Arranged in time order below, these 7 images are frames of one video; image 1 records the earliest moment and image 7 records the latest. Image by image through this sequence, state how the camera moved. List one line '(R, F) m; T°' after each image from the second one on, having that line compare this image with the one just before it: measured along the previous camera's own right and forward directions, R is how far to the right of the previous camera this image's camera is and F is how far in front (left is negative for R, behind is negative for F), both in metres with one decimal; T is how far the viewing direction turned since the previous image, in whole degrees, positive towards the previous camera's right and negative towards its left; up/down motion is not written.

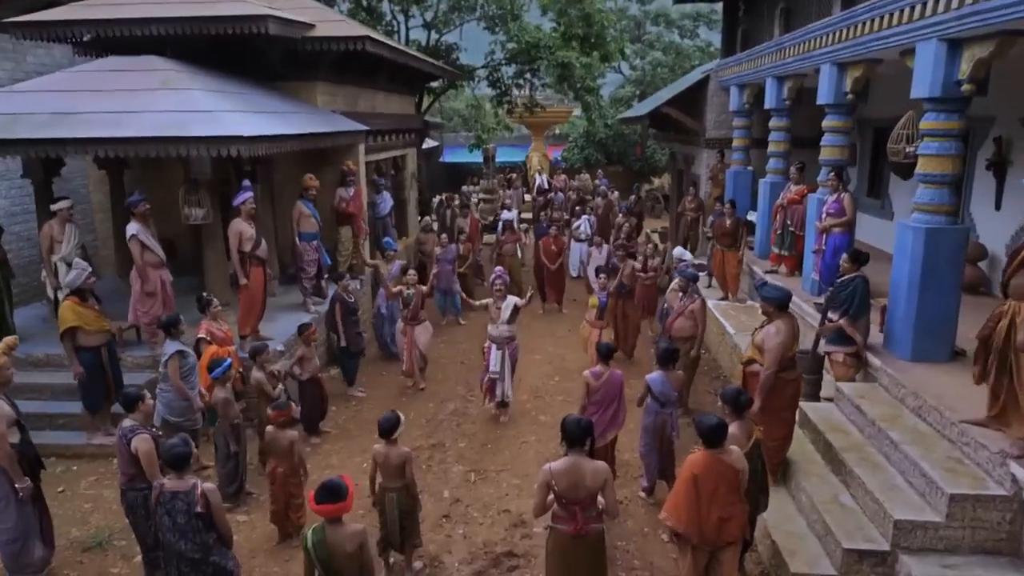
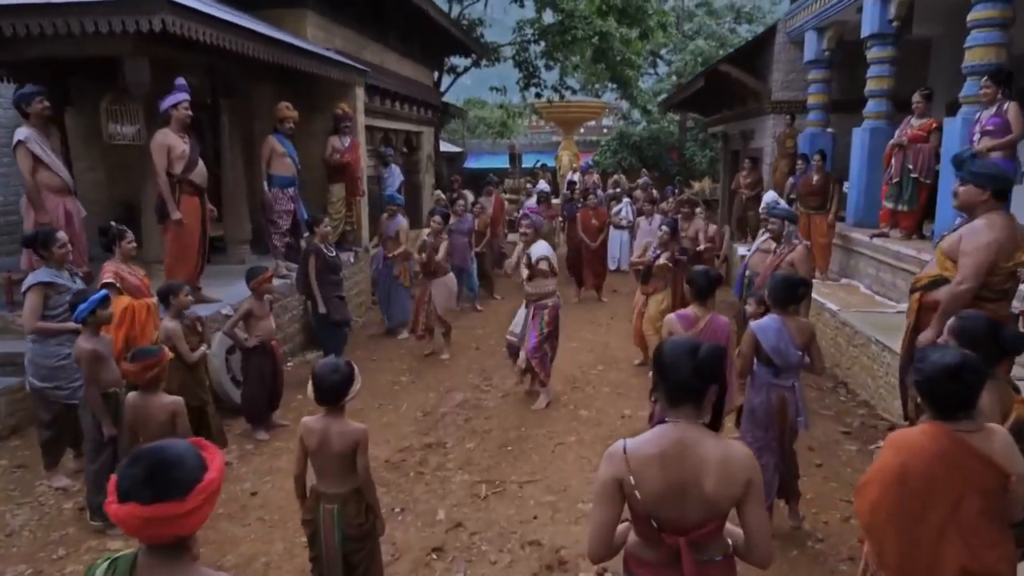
(-0.1, +2.4) m; -2°
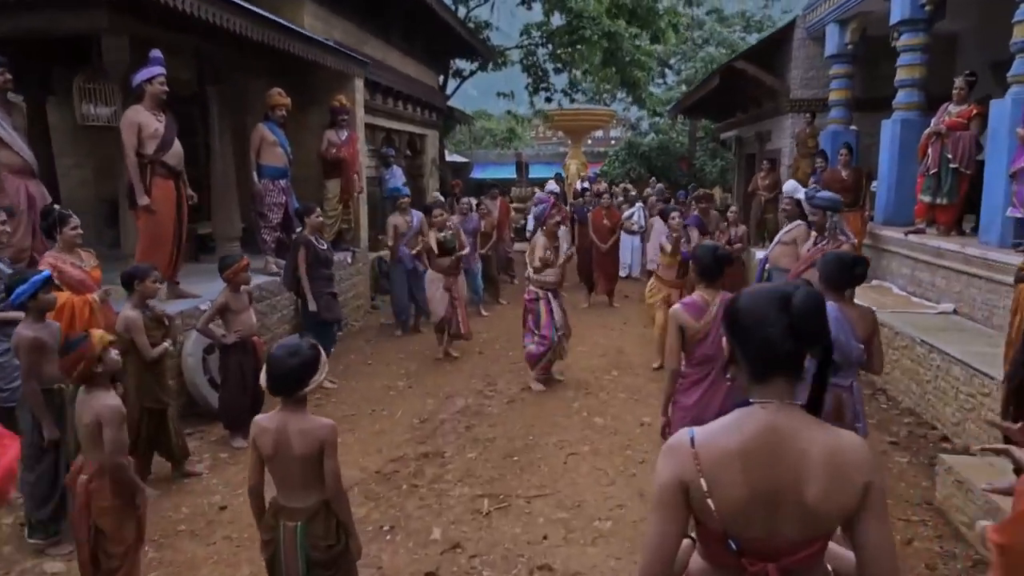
(0.0, +0.6) m; -1°
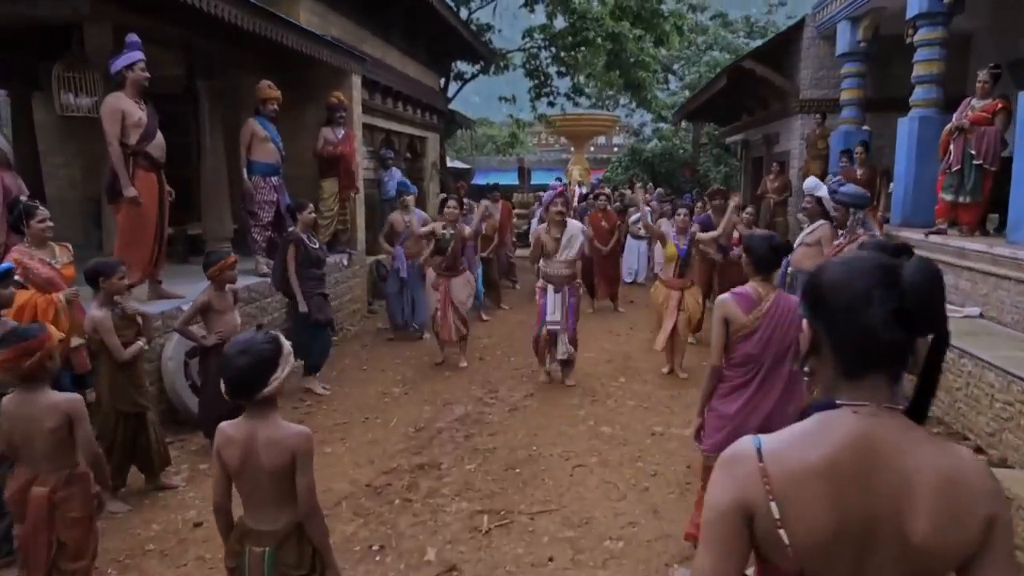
(0.0, +0.3) m; 0°
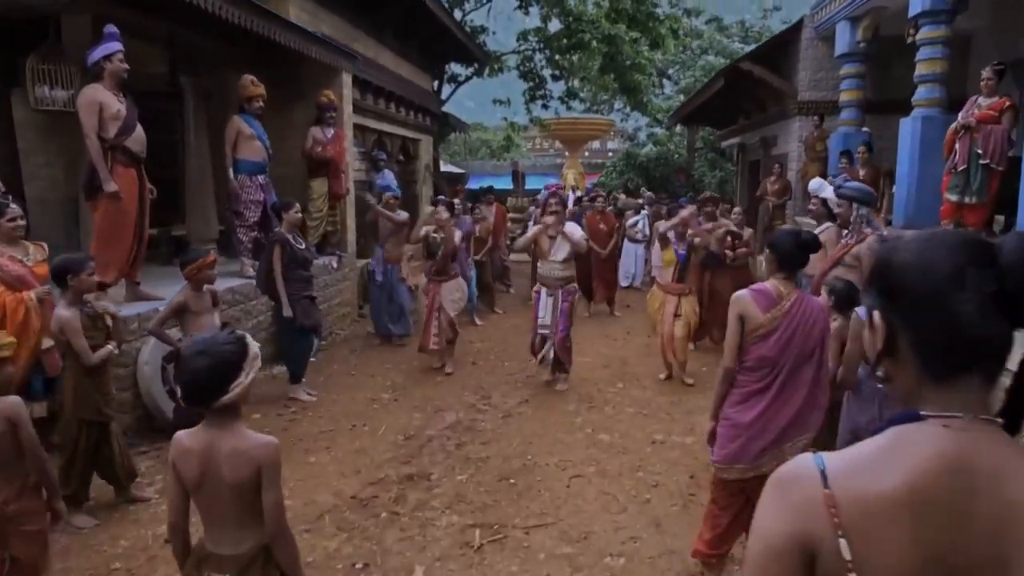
(0.0, +0.2) m; 0°
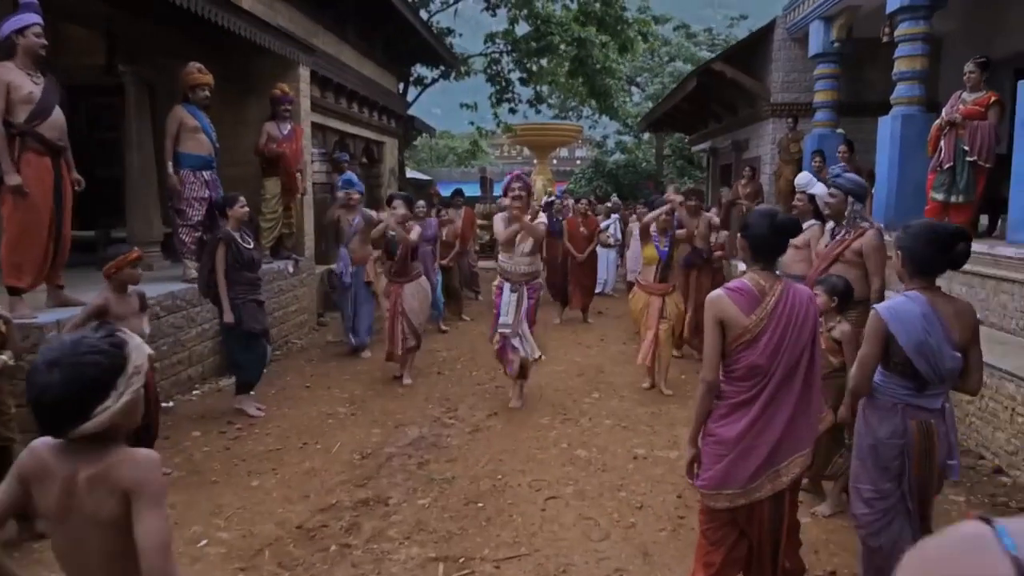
(0.0, +0.4) m; +2°
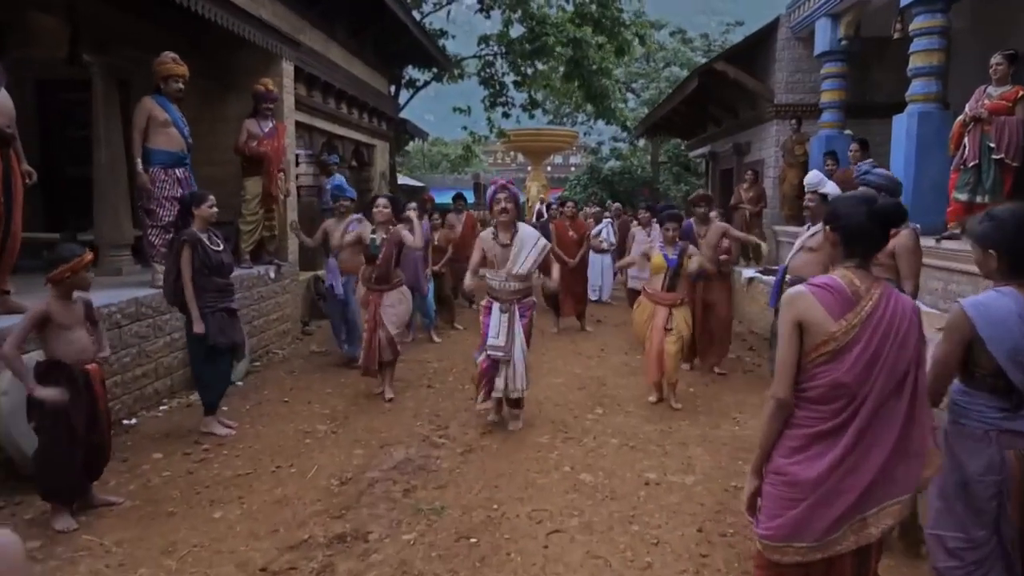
(0.0, +0.5) m; +1°
